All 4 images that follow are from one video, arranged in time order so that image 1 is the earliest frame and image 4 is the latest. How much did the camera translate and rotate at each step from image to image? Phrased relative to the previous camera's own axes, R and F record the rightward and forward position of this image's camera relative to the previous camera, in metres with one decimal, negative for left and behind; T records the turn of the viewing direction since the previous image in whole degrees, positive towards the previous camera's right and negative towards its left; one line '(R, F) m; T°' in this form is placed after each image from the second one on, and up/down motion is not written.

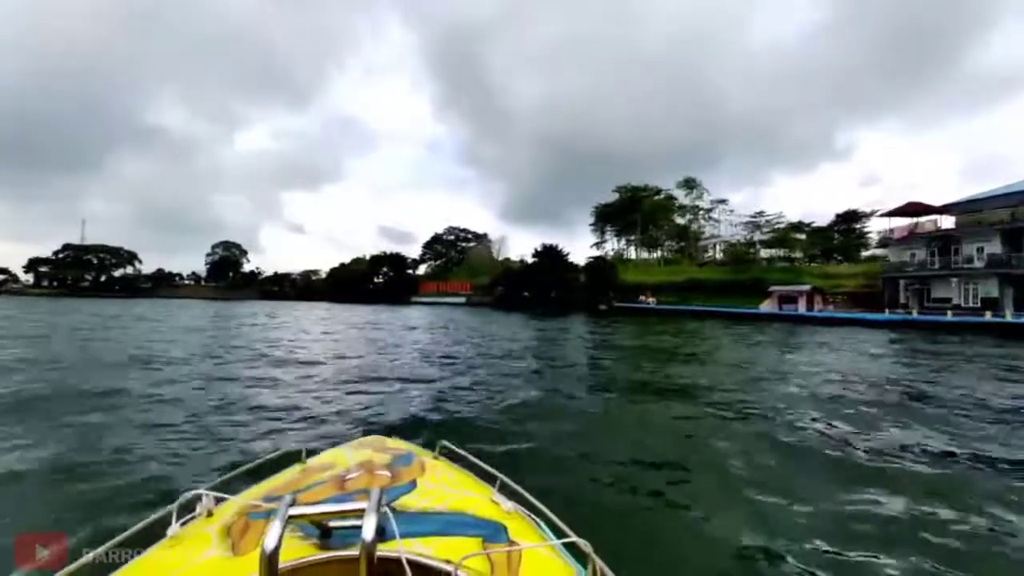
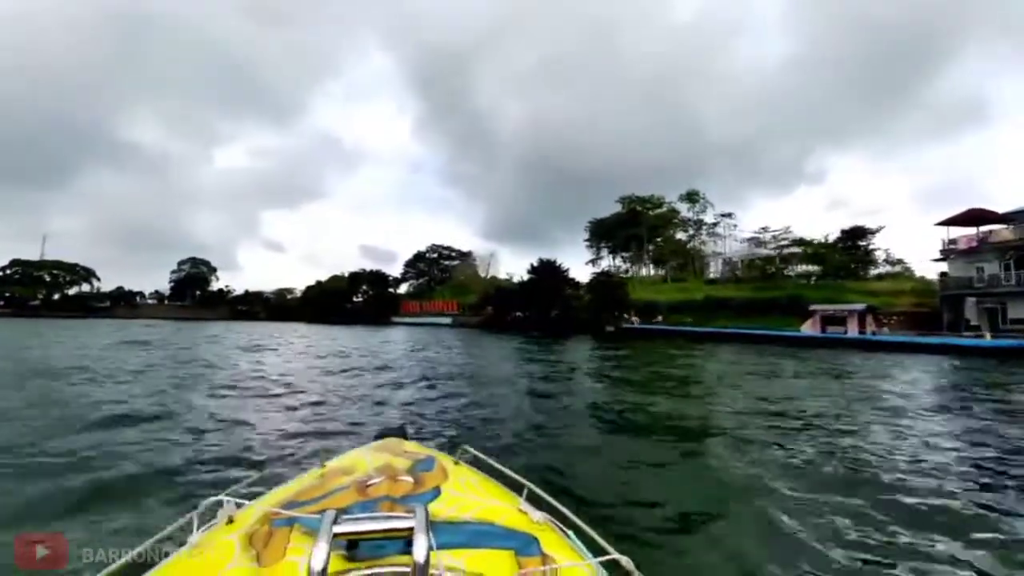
(-0.2, +0.9) m; +2°
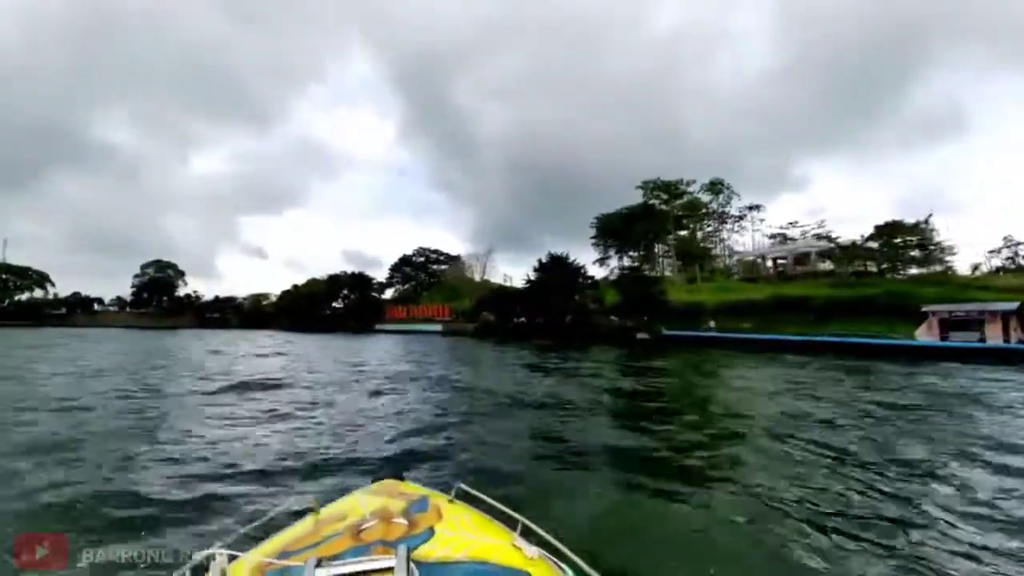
(-0.3, +1.2) m; +1°
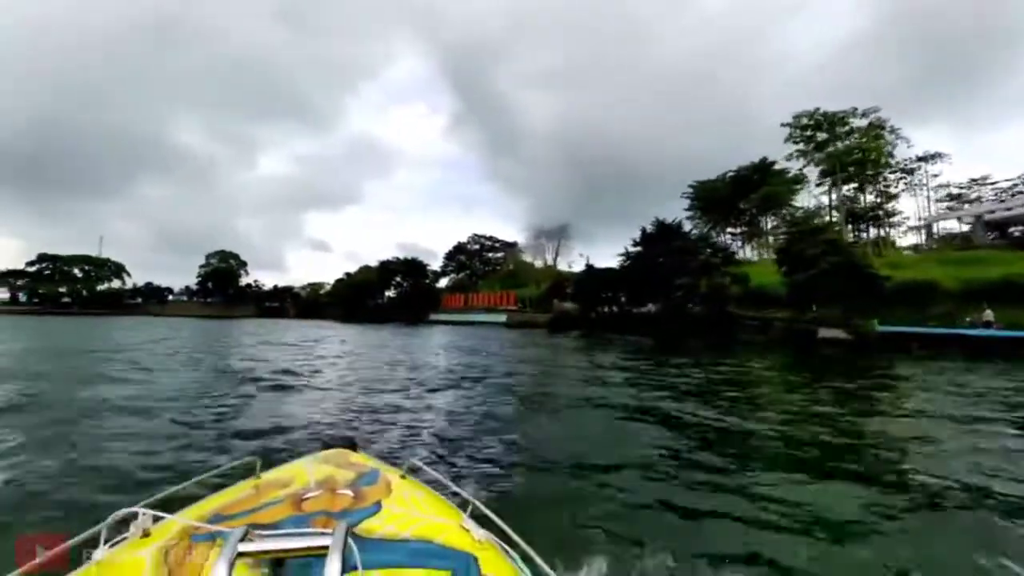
(+0.3, +0.4) m; -6°
